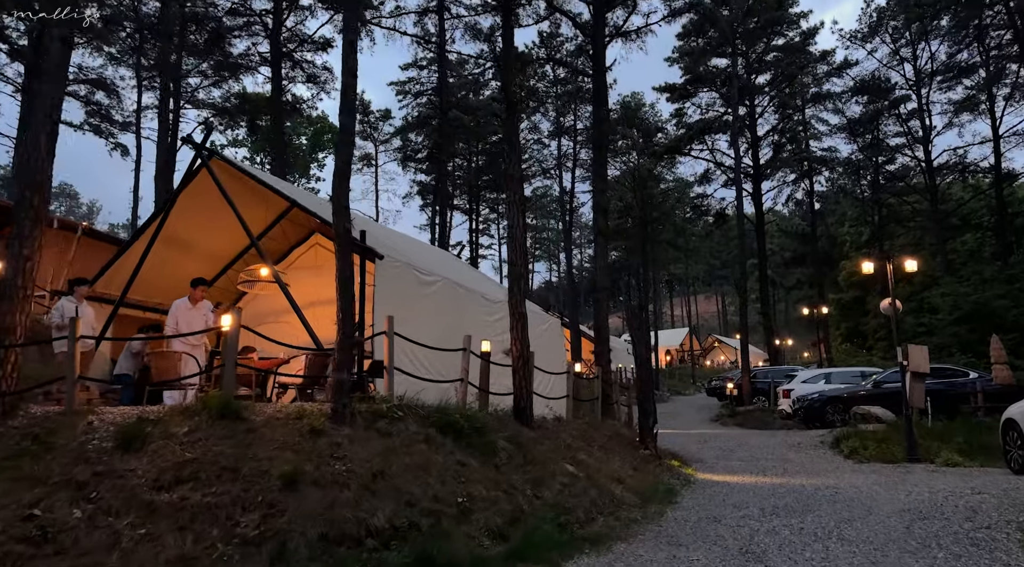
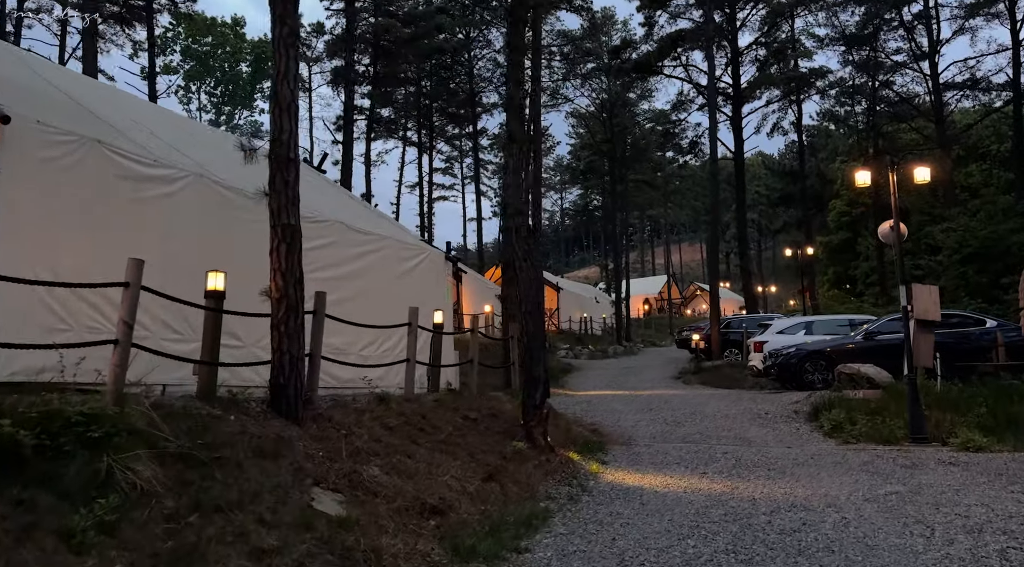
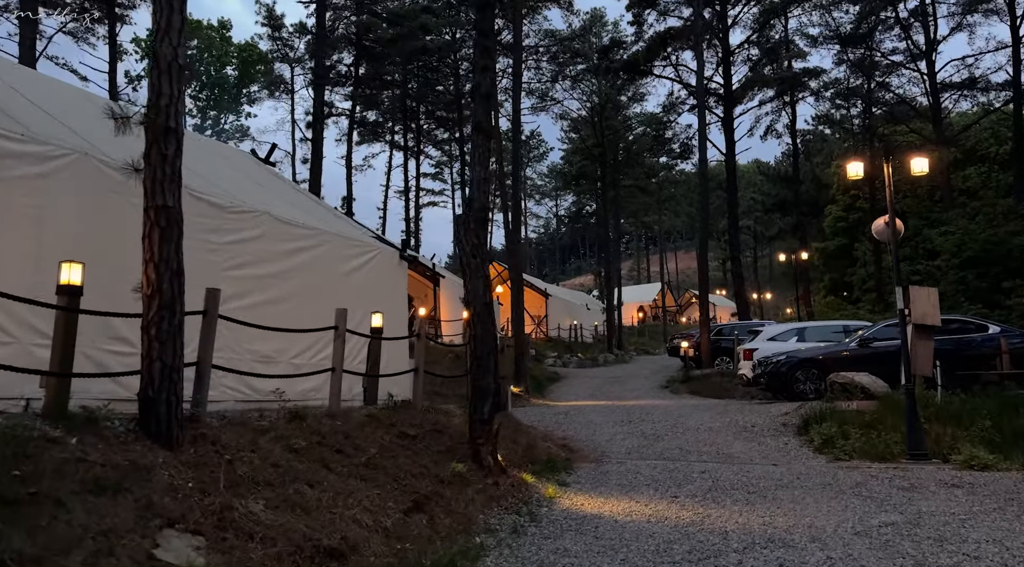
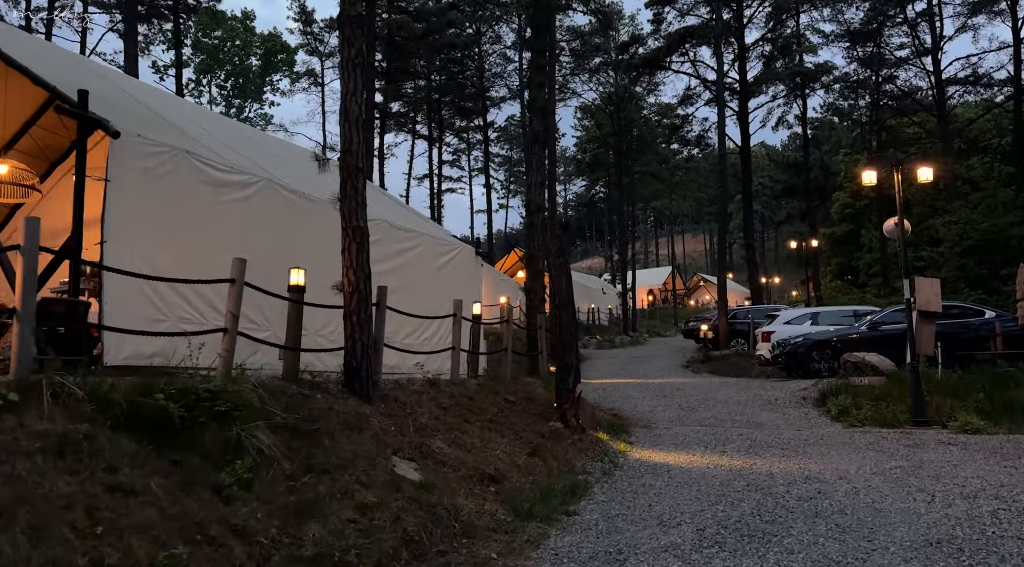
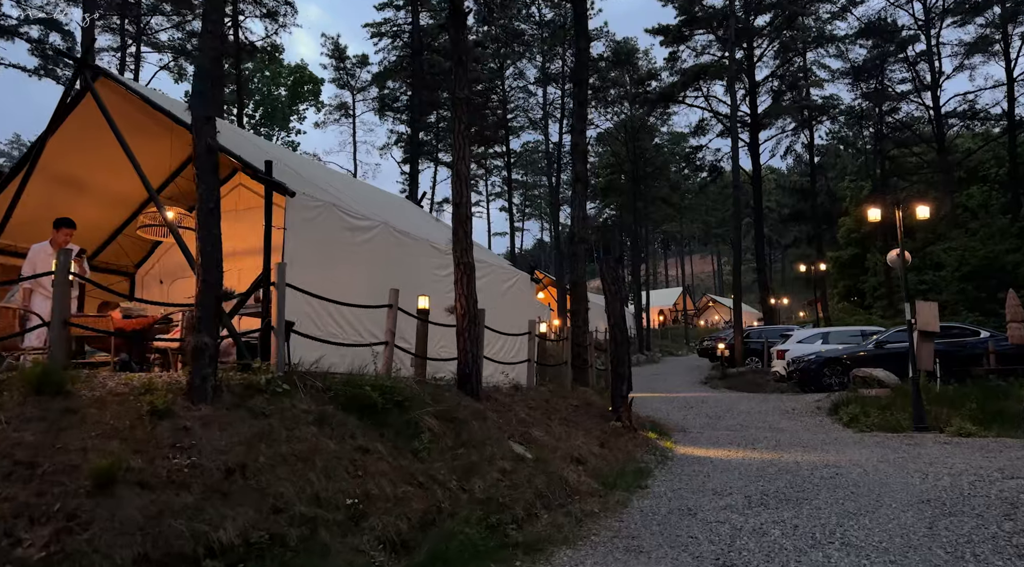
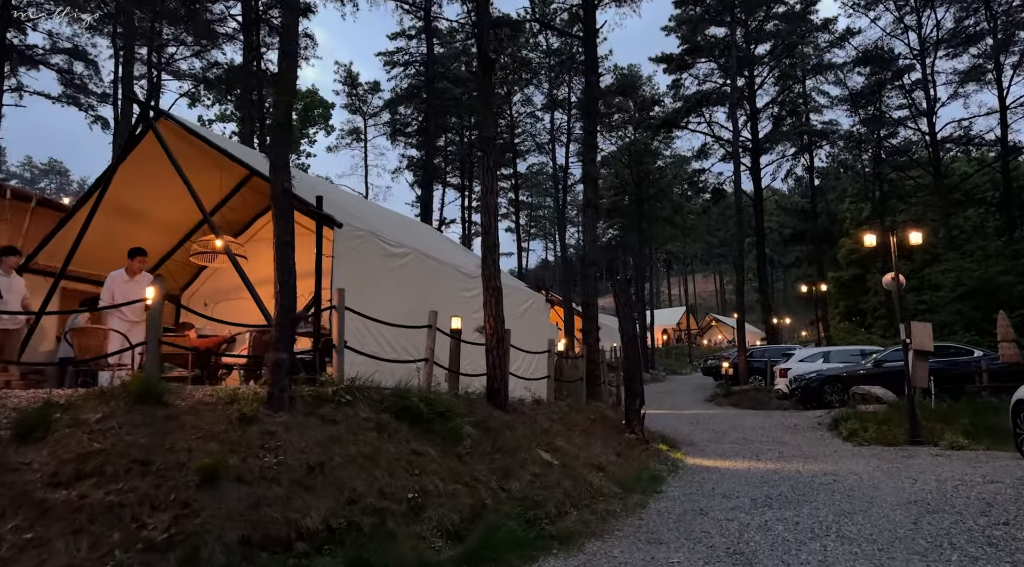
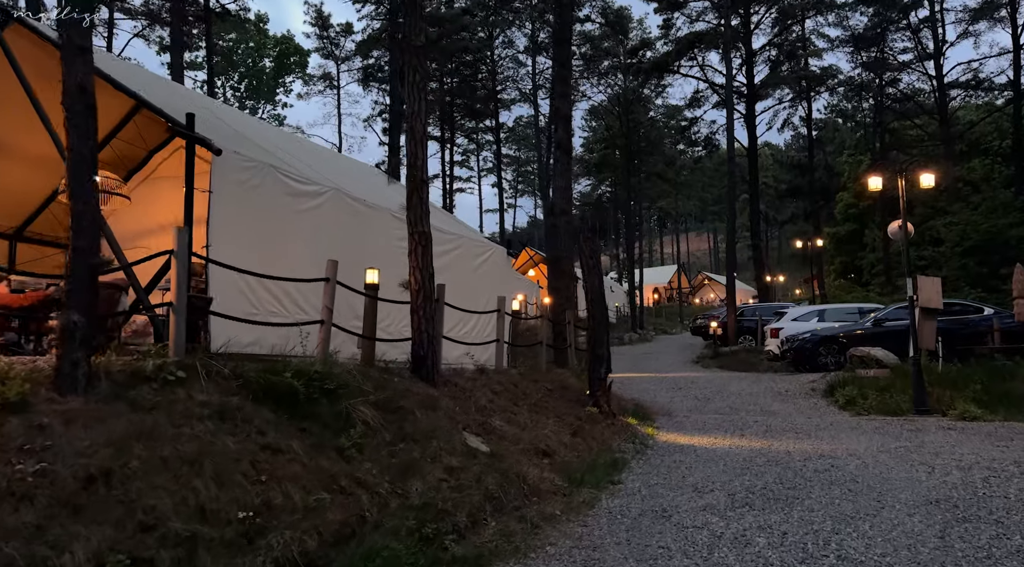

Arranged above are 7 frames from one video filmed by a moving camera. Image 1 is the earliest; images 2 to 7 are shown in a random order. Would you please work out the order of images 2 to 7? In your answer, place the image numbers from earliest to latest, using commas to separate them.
6, 5, 7, 4, 2, 3
